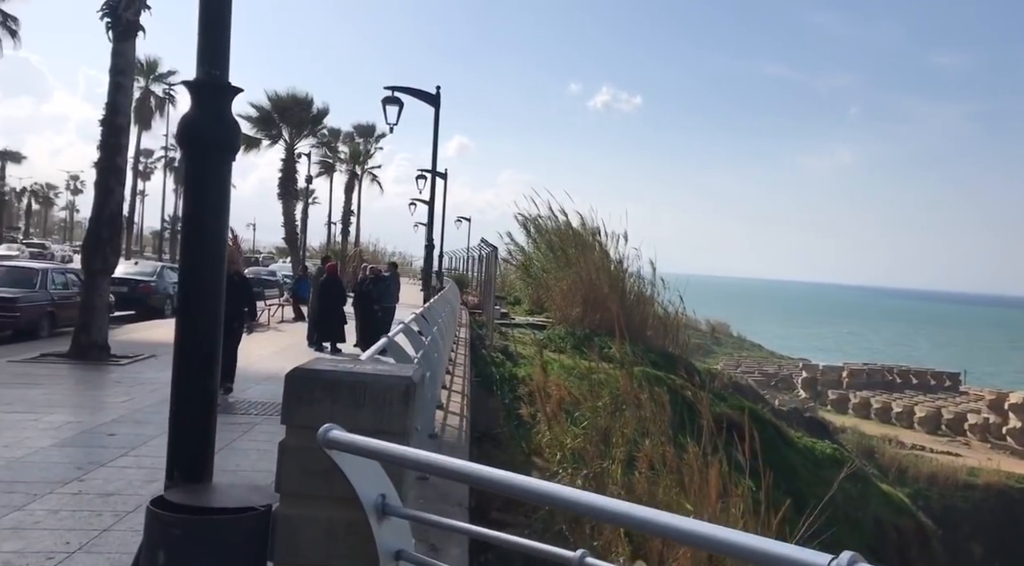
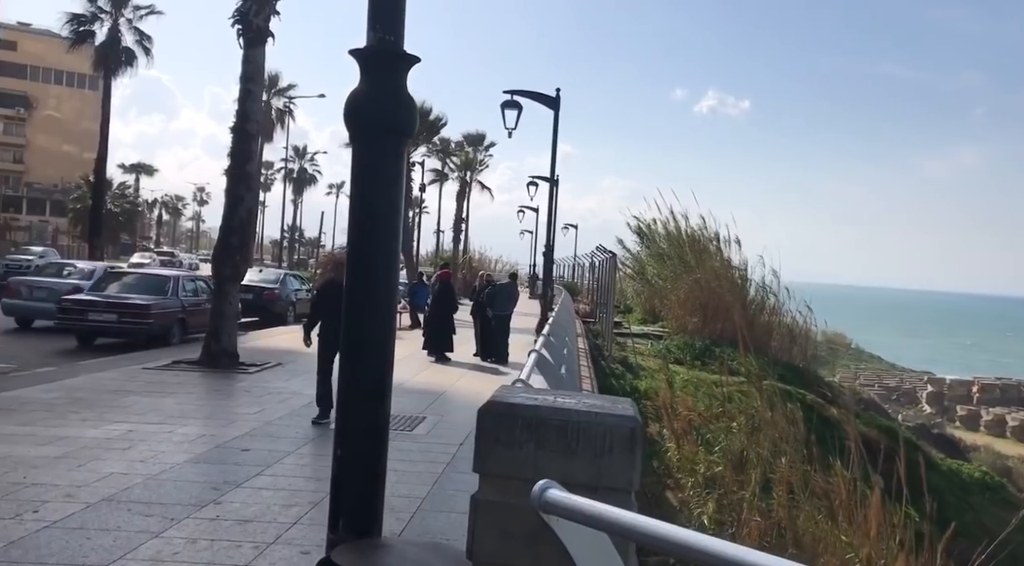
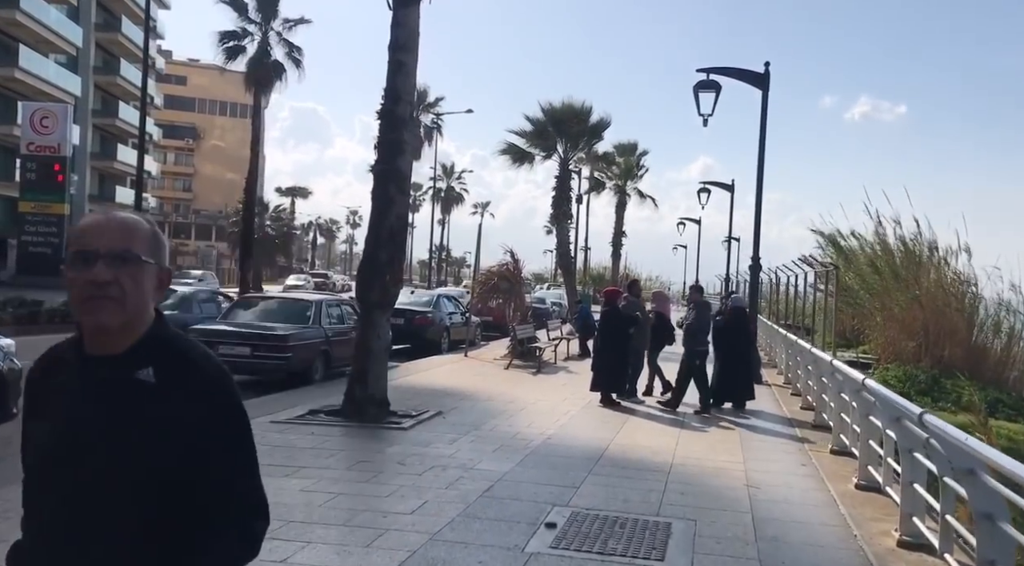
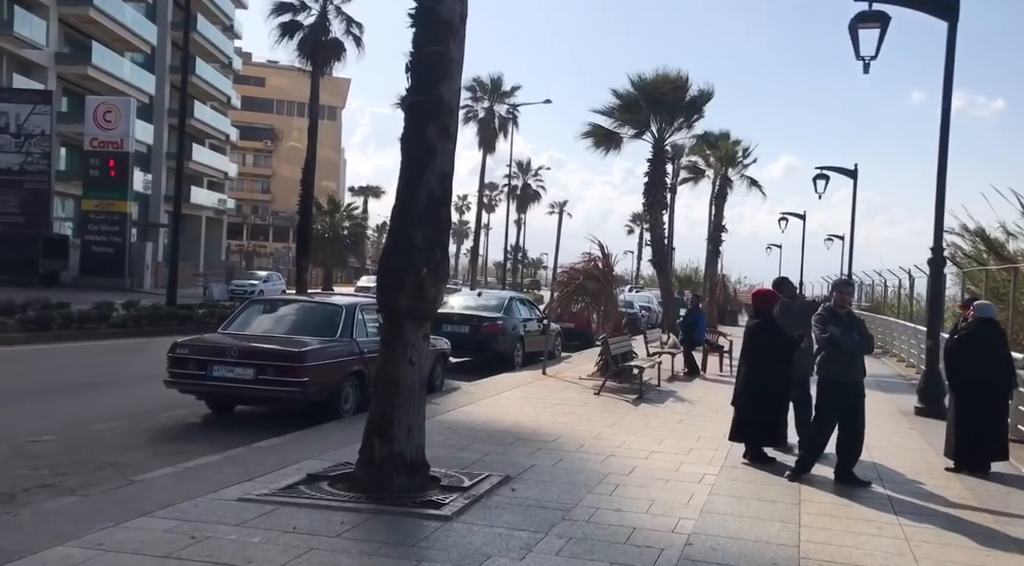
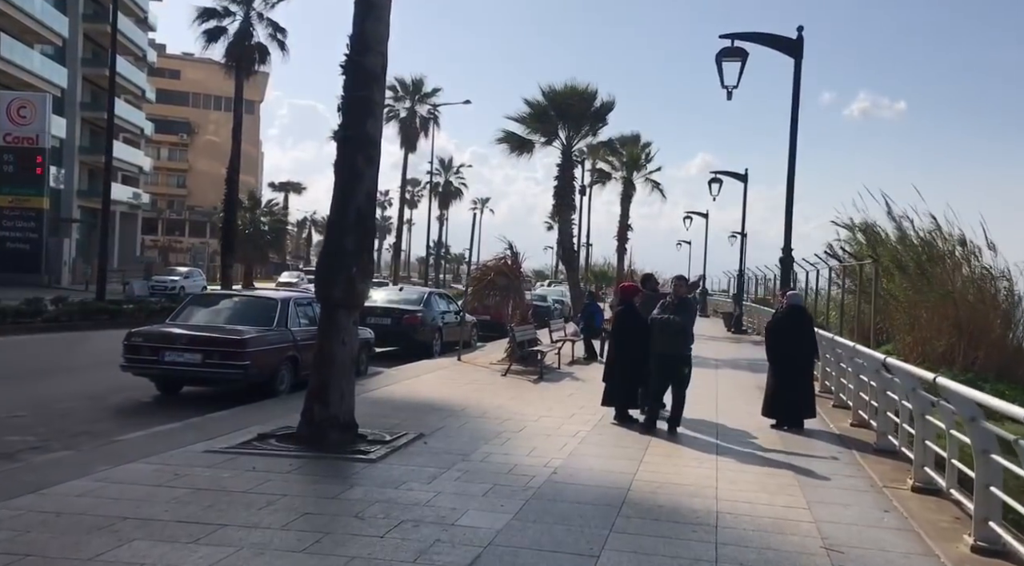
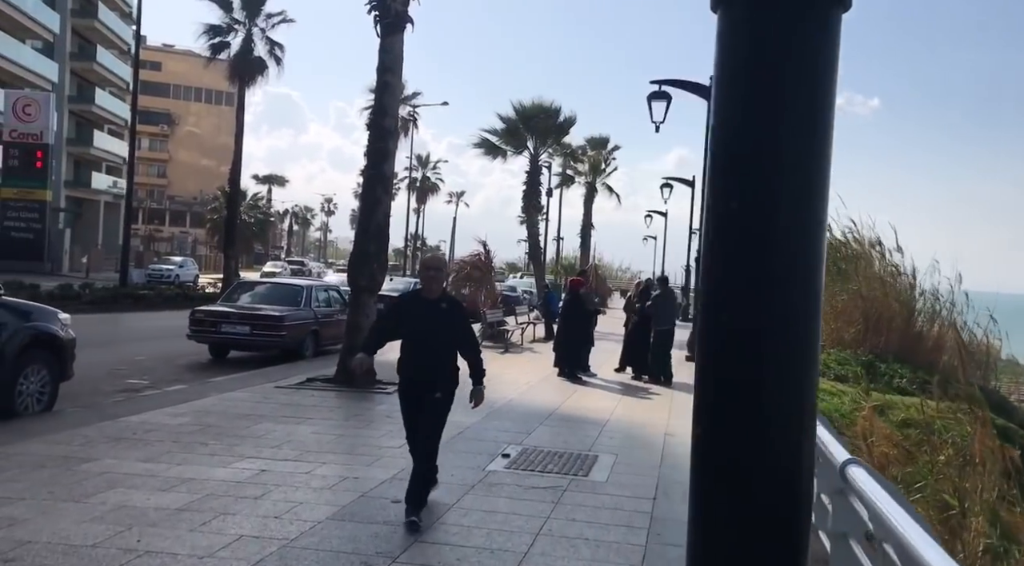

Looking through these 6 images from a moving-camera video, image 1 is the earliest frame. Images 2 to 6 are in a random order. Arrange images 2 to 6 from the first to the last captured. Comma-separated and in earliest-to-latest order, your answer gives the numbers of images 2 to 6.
2, 6, 3, 5, 4
